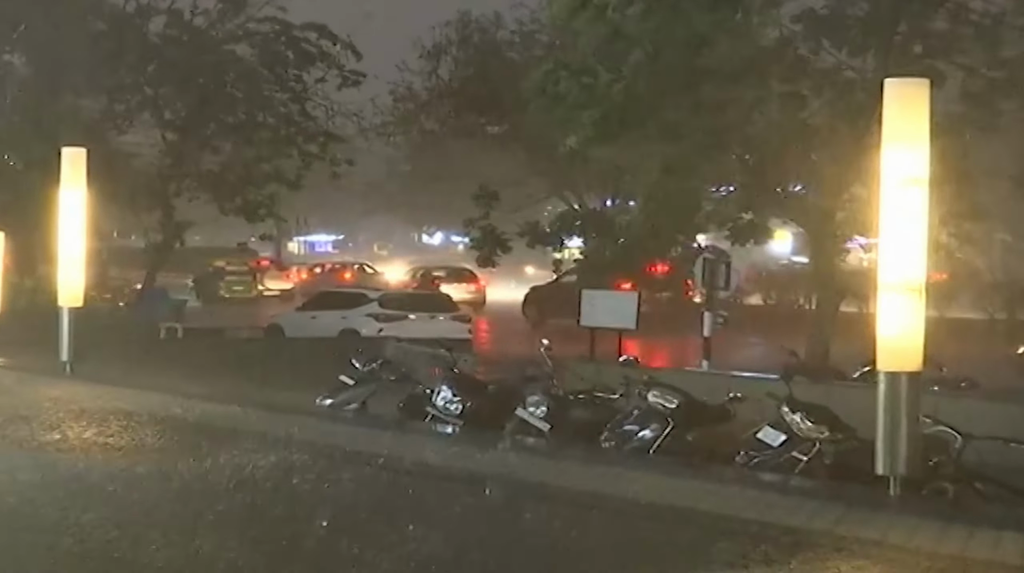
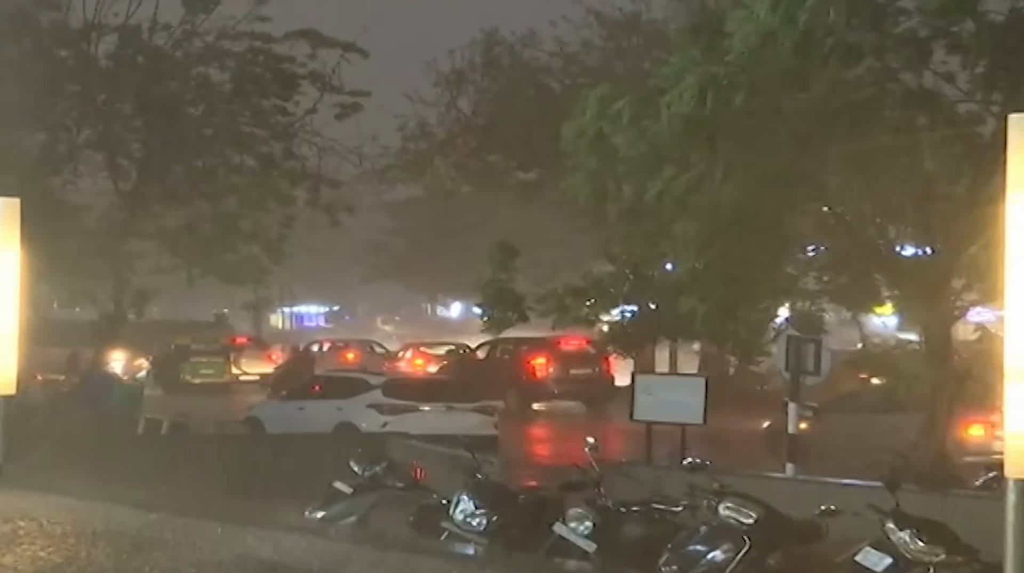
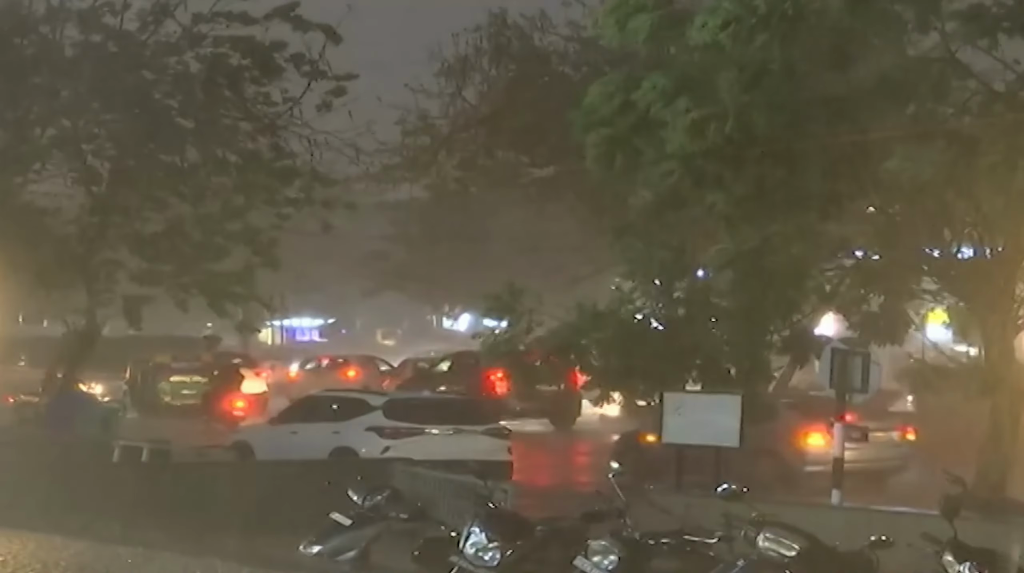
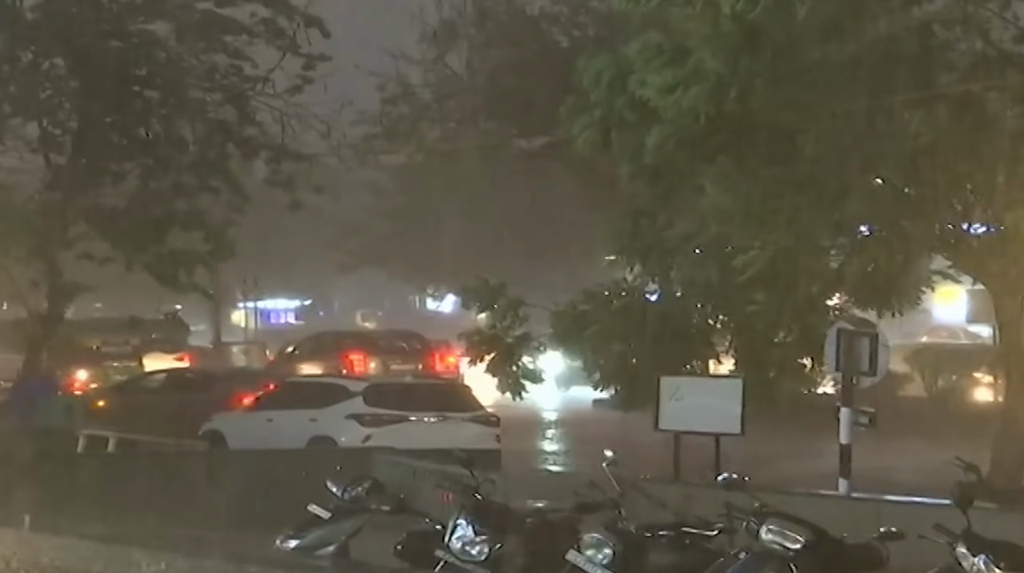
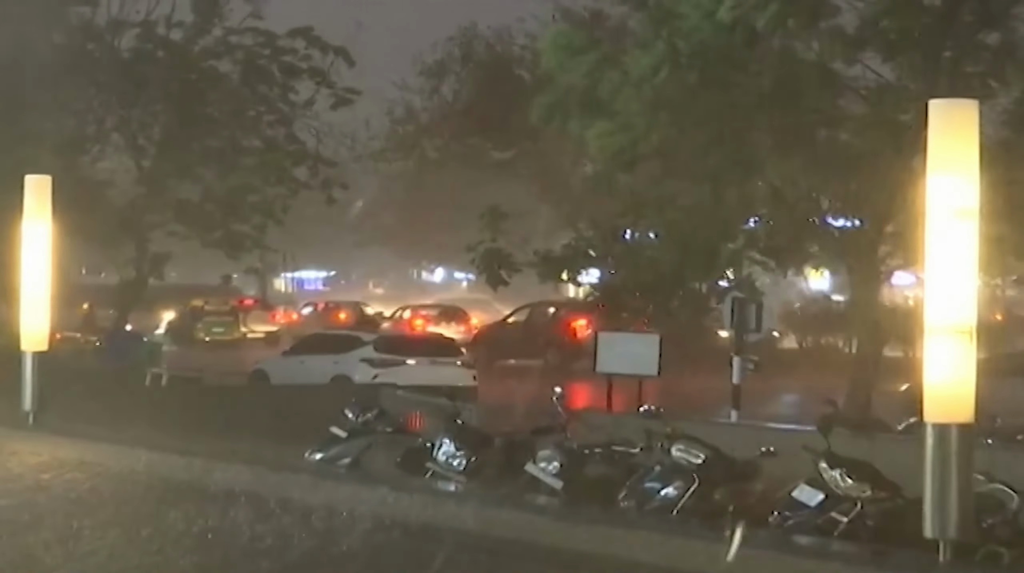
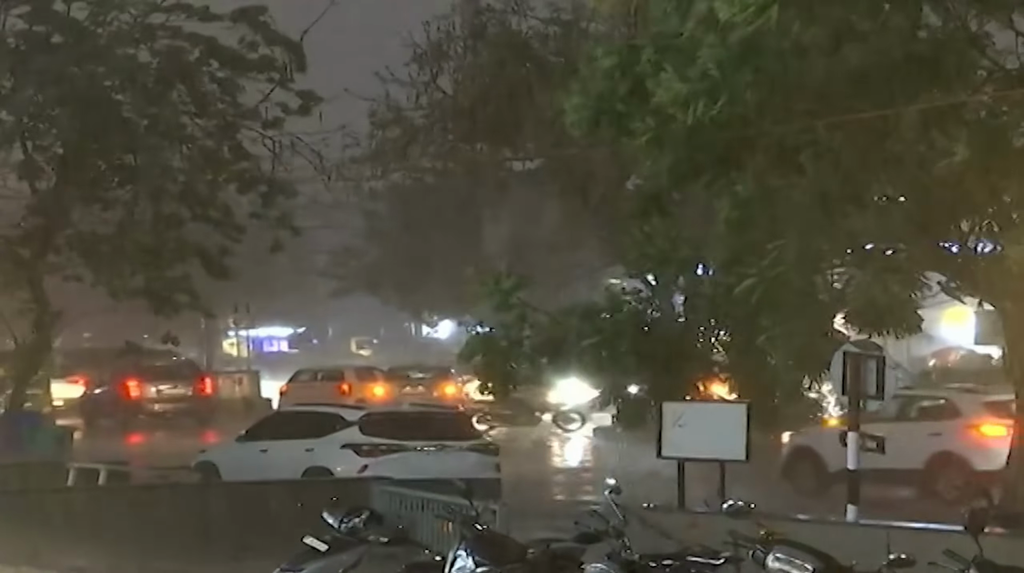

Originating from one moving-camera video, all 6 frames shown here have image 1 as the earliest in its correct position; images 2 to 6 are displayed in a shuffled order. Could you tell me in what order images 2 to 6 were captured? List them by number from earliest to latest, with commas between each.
5, 2, 3, 4, 6
